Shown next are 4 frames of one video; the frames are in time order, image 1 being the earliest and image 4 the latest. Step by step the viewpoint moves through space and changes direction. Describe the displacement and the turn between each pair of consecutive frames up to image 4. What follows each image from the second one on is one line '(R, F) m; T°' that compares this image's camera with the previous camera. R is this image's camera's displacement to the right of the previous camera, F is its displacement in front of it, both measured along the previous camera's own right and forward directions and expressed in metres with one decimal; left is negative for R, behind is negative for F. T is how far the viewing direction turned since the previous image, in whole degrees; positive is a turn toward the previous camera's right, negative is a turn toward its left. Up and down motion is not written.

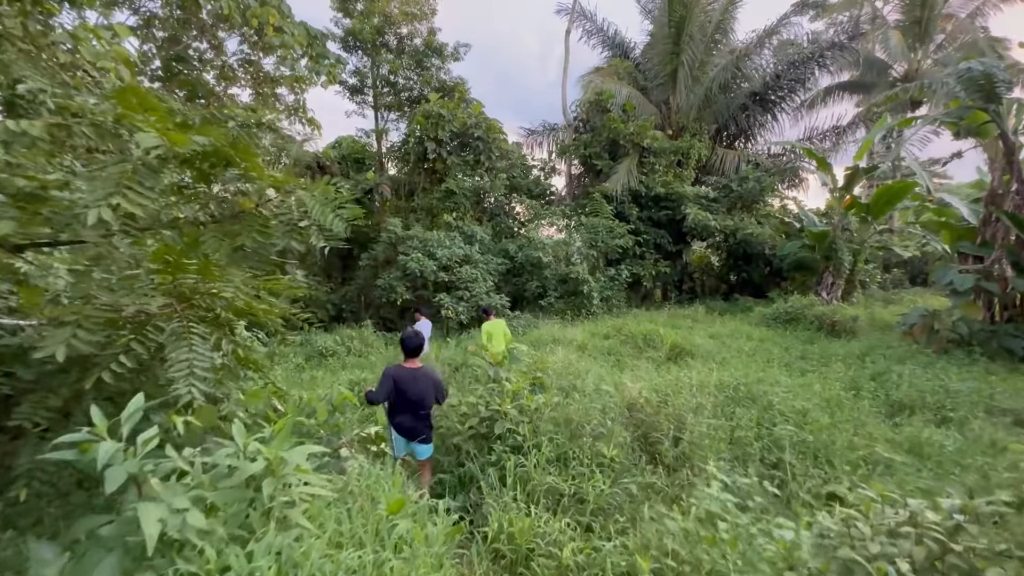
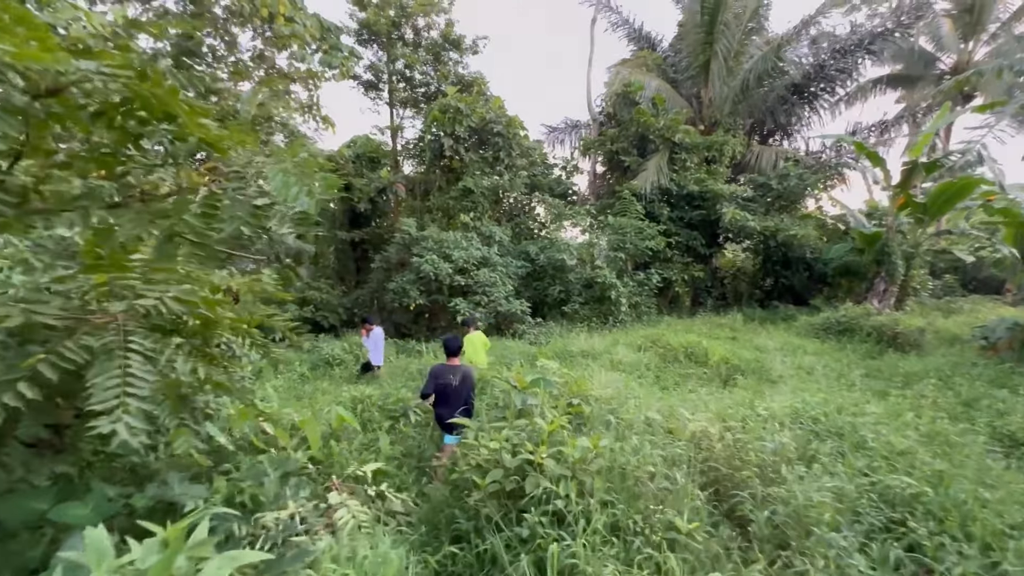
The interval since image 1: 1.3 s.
(-0.1, +0.8) m; -2°
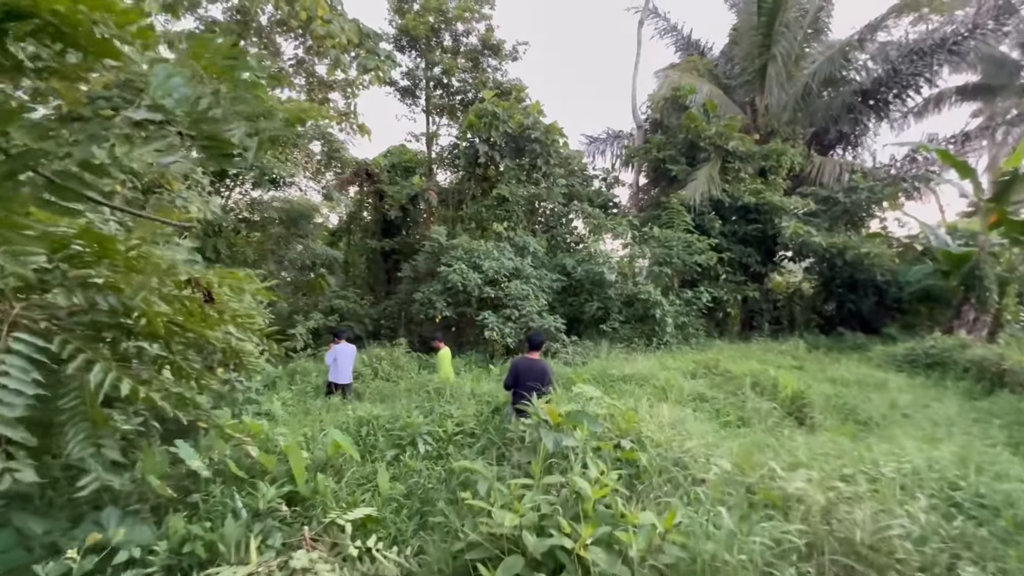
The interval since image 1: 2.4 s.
(0.0, +0.8) m; -4°
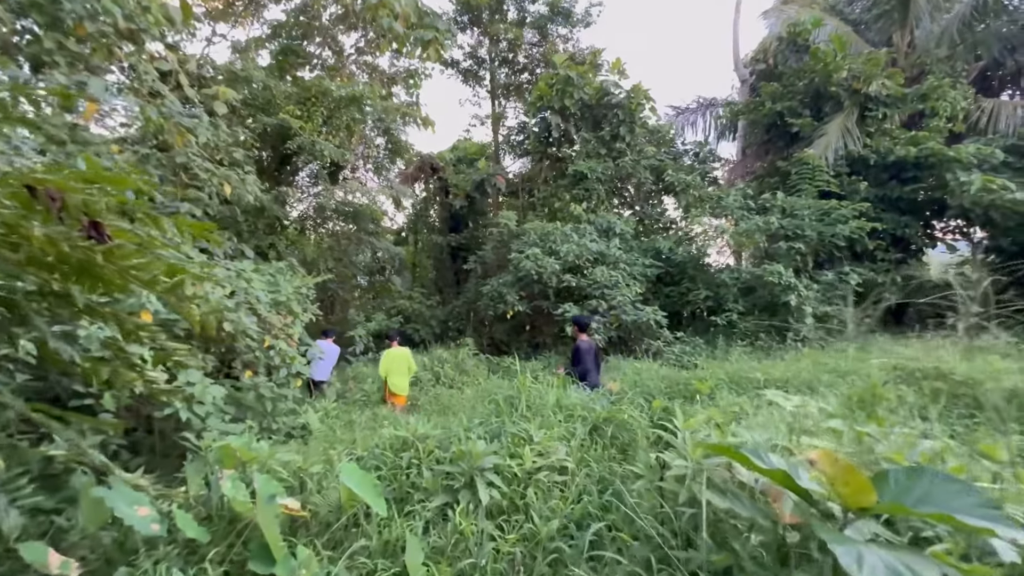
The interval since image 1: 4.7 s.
(-0.2, +1.5) m; -9°
